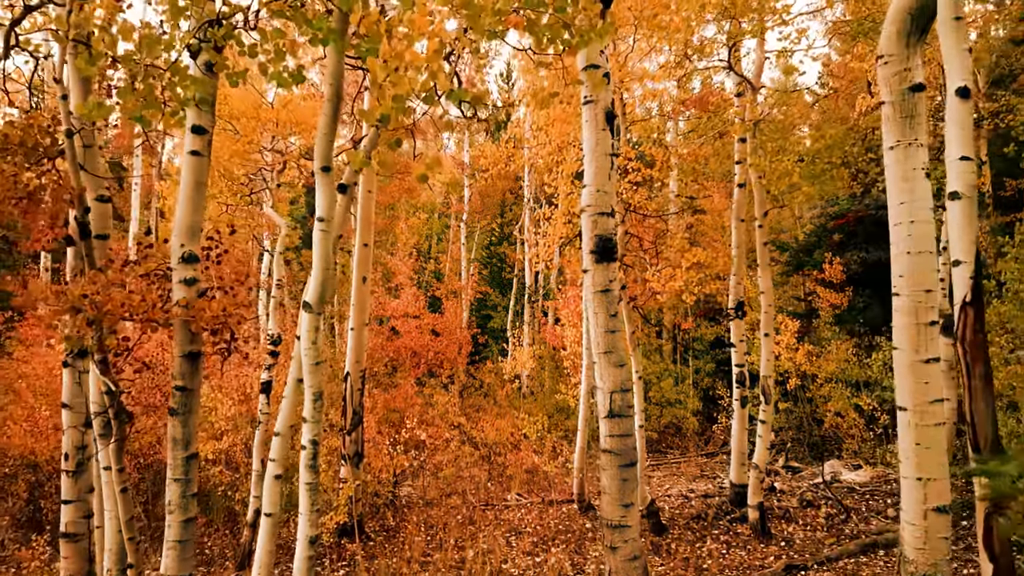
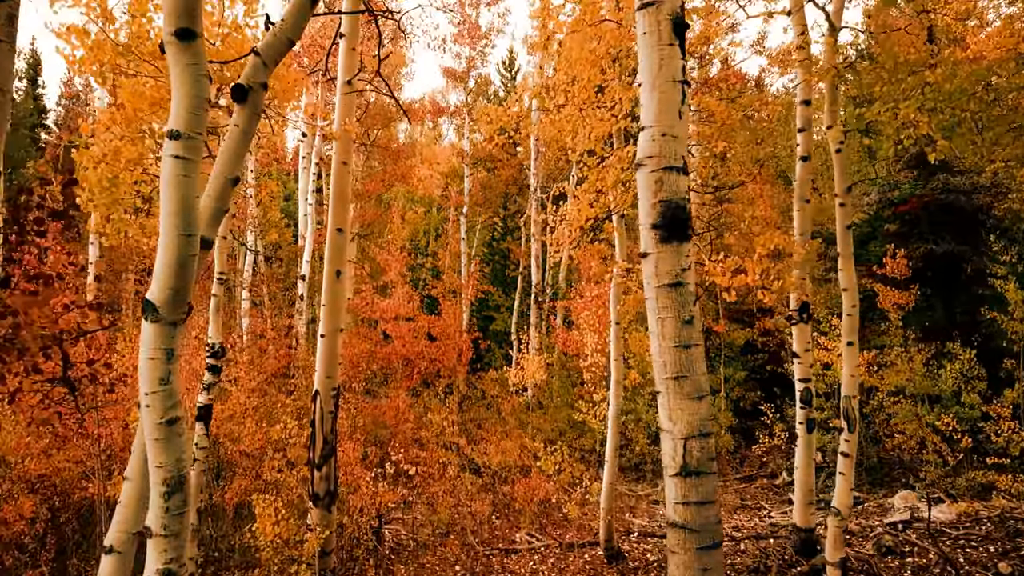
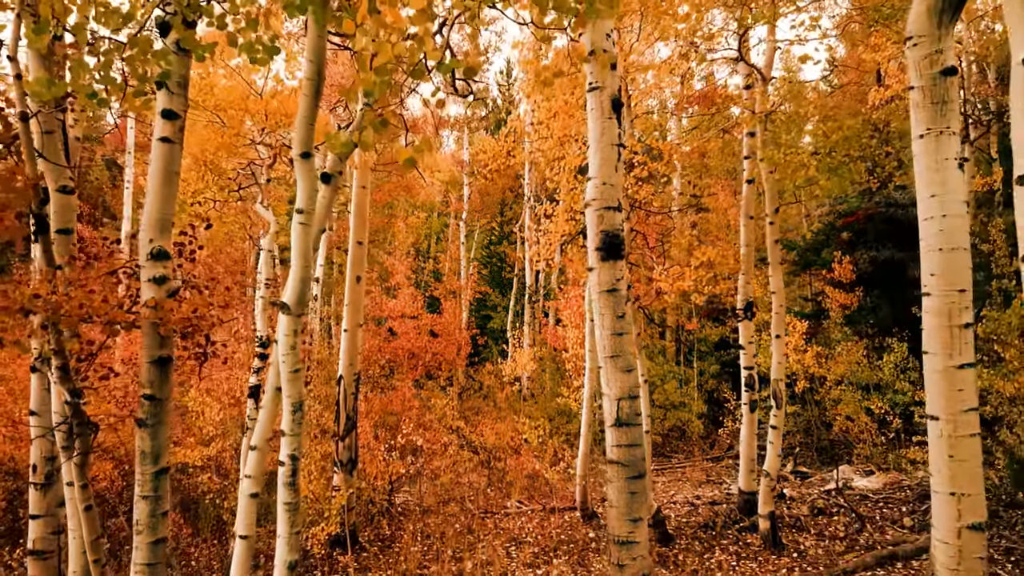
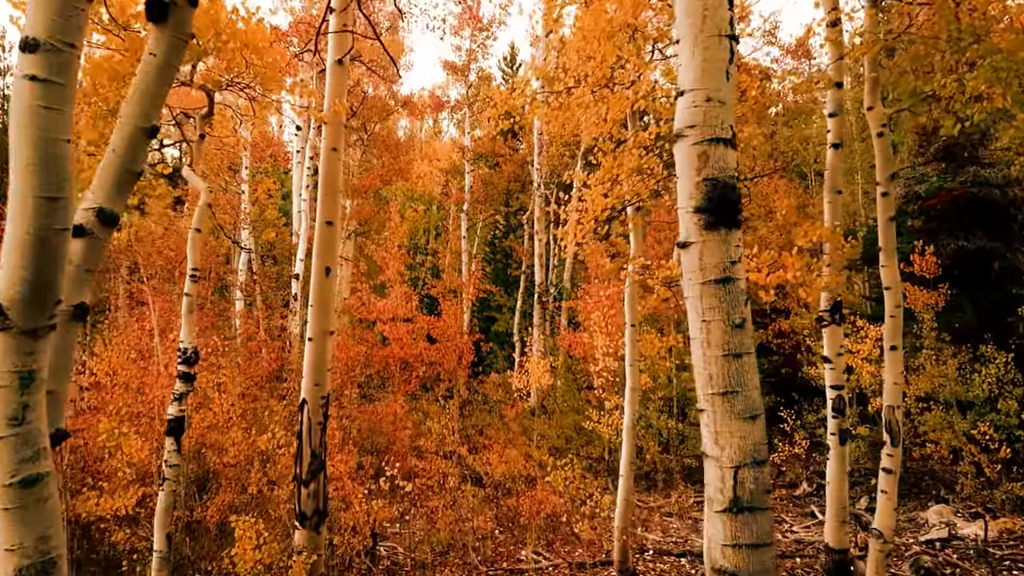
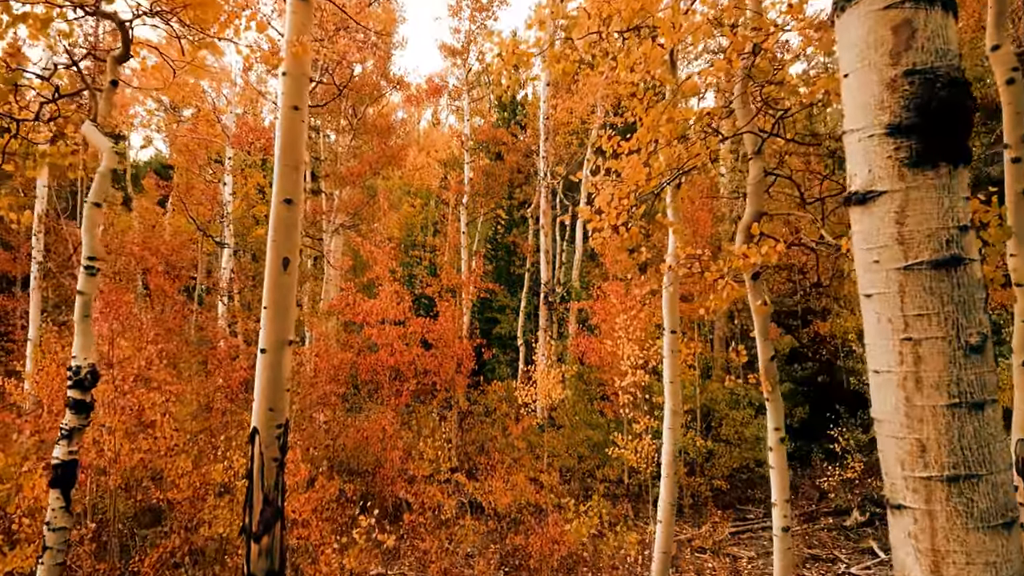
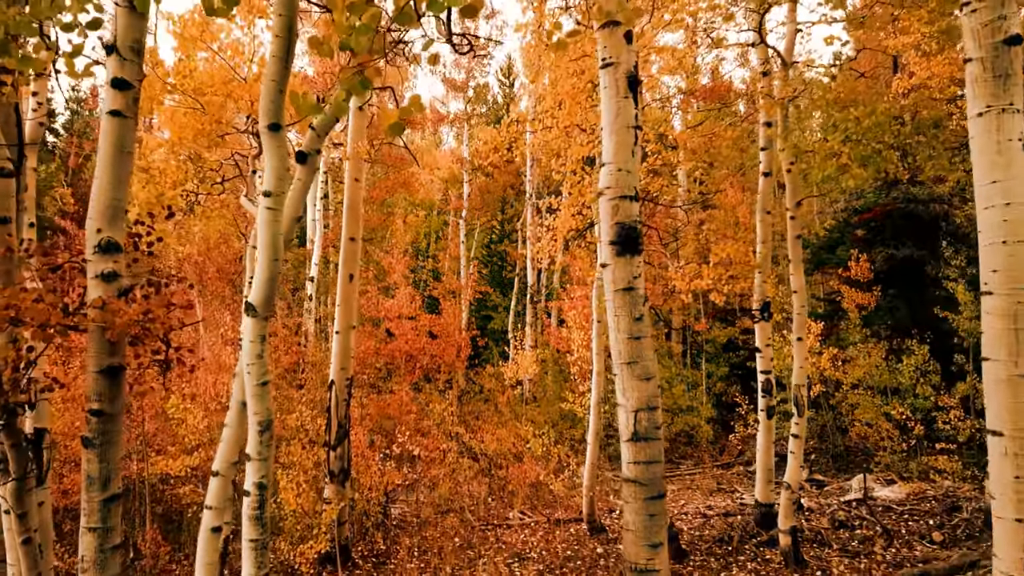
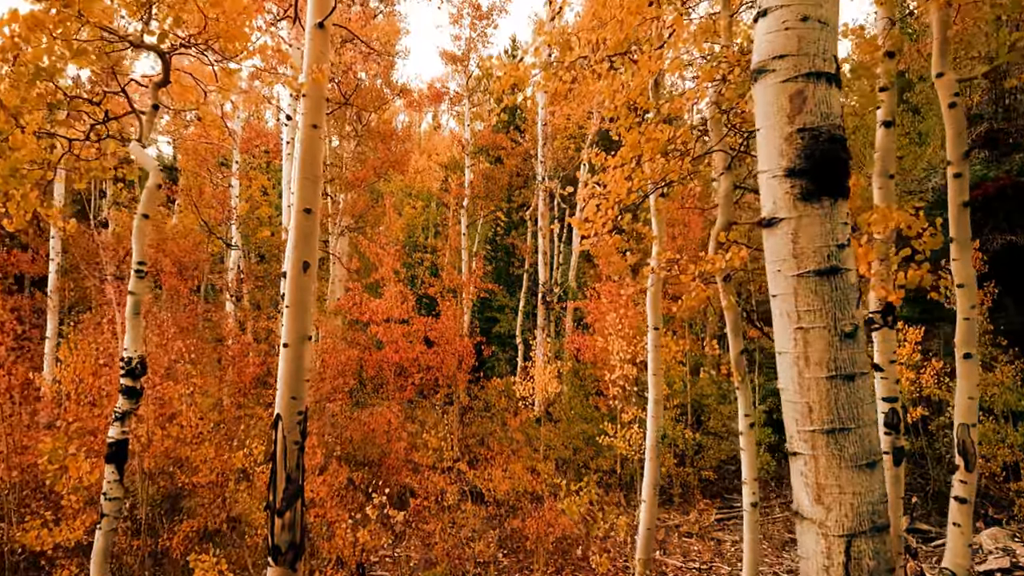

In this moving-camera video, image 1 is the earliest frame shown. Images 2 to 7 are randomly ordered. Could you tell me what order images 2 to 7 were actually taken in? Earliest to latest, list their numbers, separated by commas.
3, 6, 2, 4, 7, 5
